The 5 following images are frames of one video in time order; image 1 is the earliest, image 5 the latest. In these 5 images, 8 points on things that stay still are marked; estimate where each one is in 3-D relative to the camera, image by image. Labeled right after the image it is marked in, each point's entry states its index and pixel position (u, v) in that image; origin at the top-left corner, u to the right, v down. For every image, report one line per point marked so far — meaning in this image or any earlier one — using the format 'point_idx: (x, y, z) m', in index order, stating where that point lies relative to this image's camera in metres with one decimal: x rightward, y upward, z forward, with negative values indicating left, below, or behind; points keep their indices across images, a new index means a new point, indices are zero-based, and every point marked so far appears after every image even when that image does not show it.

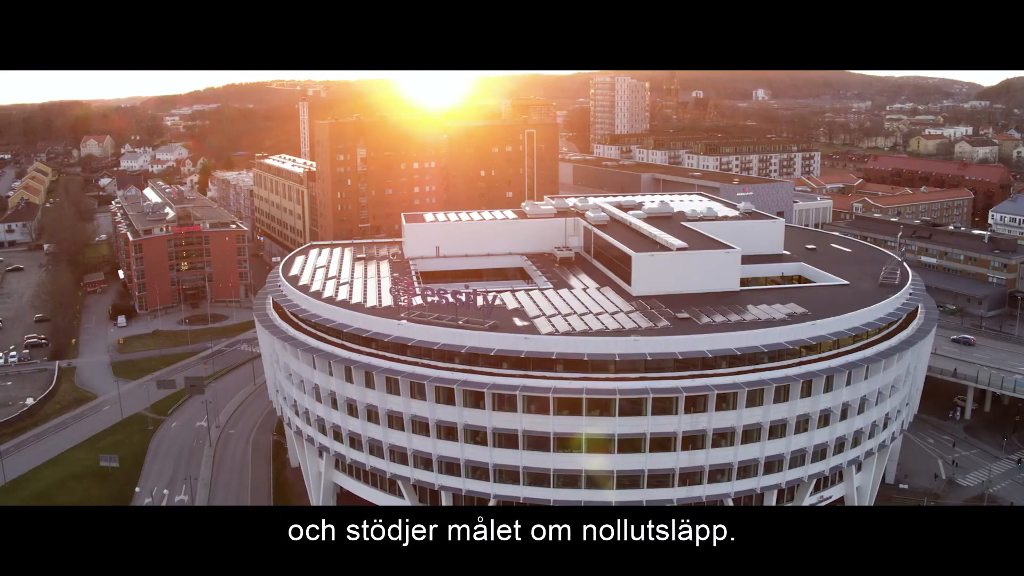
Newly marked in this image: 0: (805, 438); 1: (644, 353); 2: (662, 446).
0: (+6.7, -3.5, +17.5) m
1: (+2.7, -1.4, +16.7) m
2: (+3.2, -3.5, +16.8) m
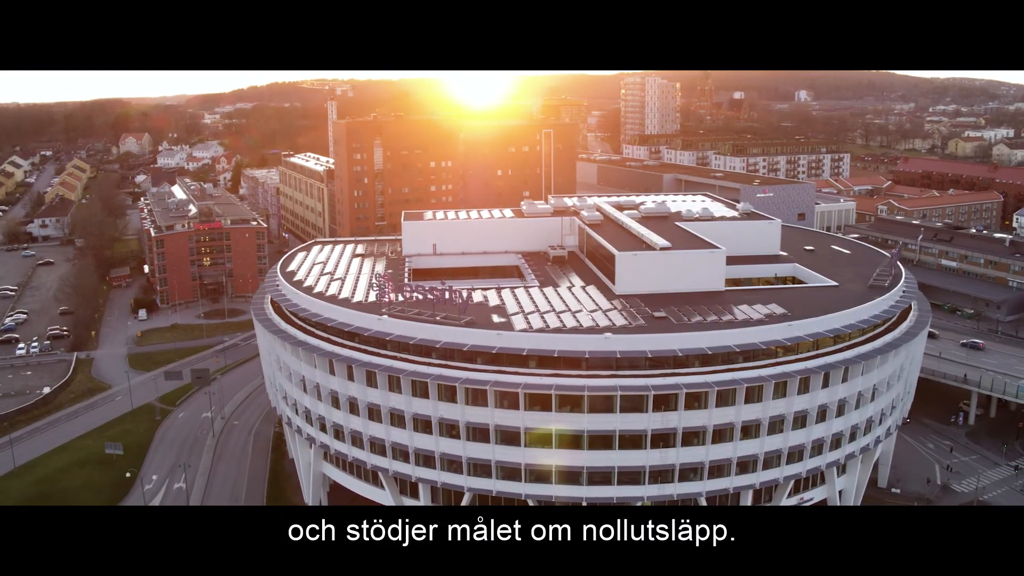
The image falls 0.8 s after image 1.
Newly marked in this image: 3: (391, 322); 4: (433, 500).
0: (+6.1, -3.5, +17.5) m
1: (+2.2, -1.4, +16.8) m
2: (+2.6, -3.4, +16.8) m
3: (-3.0, -0.8, +18.6) m
4: (-2.0, -5.3, +19.0) m
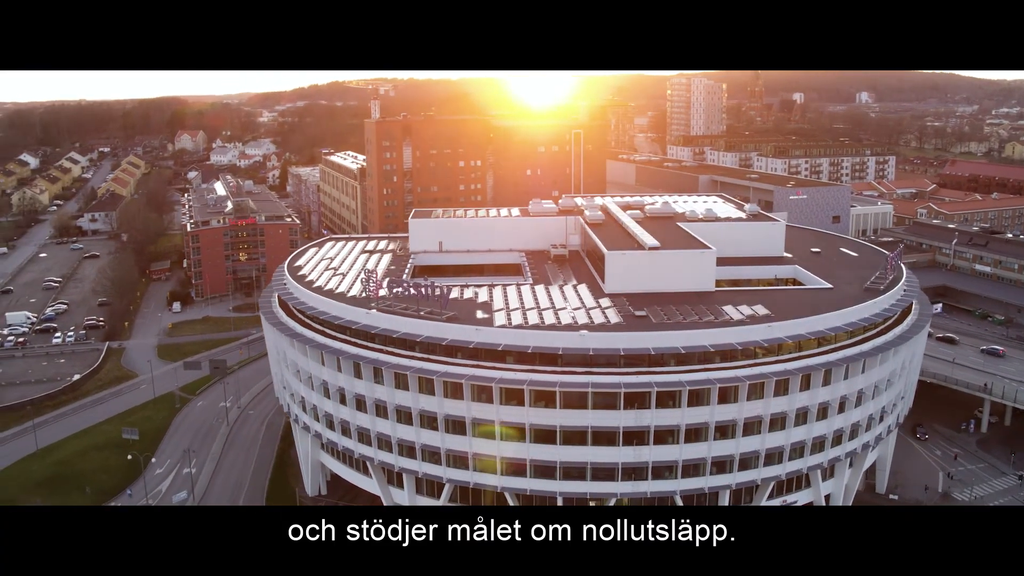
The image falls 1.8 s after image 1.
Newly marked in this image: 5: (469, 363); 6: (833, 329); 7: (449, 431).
0: (+5.6, -3.5, +17.4) m
1: (+1.7, -1.3, +17.0) m
2: (+2.1, -3.4, +17.0) m
3: (-3.4, -0.7, +19.1) m
4: (-2.4, -5.1, +19.4) m
5: (-1.0, -1.7, +17.5) m
6: (+7.7, -1.0, +18.3) m
7: (-1.5, -3.3, +17.9) m
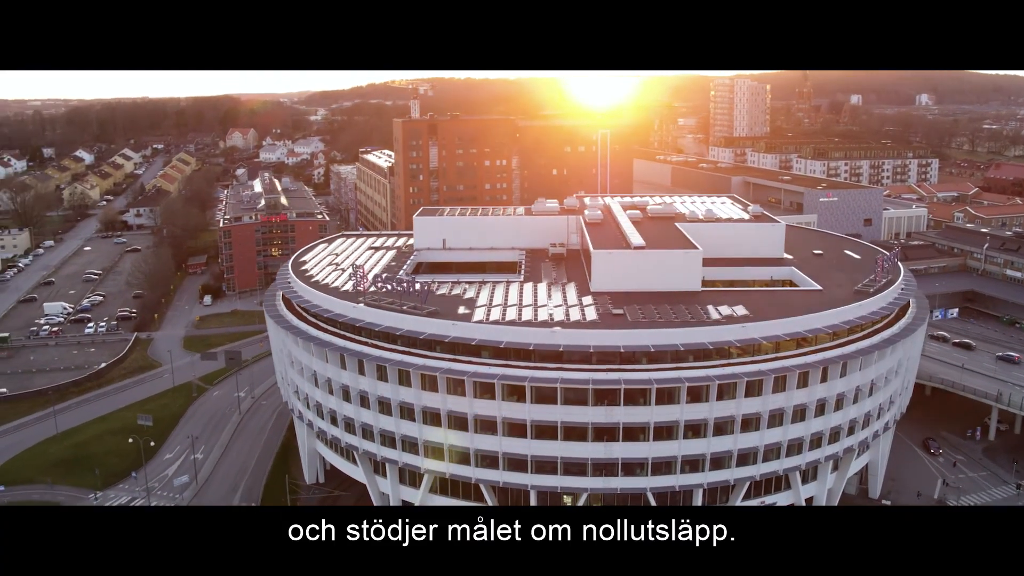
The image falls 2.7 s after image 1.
0: (+5.0, -3.5, +17.5) m
1: (+1.1, -1.3, +17.3) m
2: (+1.5, -3.3, +17.2) m
3: (-3.8, -0.6, +19.6) m
4: (-2.9, -5.0, +19.9) m
5: (-1.5, -1.6, +18.0) m
6: (+7.2, -1.0, +18.2) m
7: (-2.0, -3.2, +18.3) m
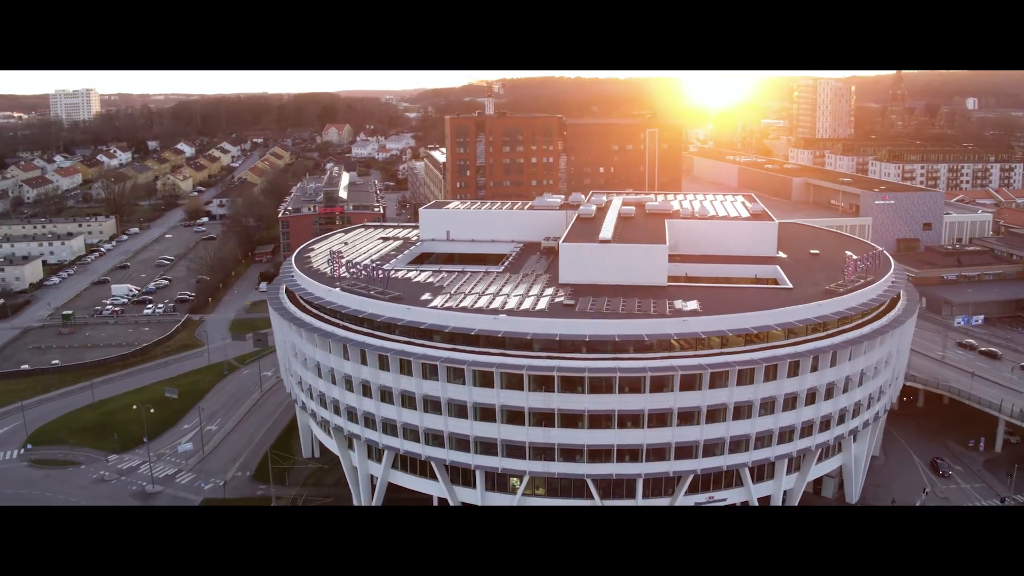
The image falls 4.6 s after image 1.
0: (+3.7, -3.4, +17.8) m
1: (-0.1, -1.0, +18.0) m
2: (+0.2, -3.1, +17.9) m
3: (-4.8, -0.2, +20.8) m
4: (-4.0, -4.6, +21.0) m
5: (-2.7, -1.3, +18.9) m
6: (+6.1, -1.0, +18.3) m
7: (-3.2, -2.9, +19.3) m
